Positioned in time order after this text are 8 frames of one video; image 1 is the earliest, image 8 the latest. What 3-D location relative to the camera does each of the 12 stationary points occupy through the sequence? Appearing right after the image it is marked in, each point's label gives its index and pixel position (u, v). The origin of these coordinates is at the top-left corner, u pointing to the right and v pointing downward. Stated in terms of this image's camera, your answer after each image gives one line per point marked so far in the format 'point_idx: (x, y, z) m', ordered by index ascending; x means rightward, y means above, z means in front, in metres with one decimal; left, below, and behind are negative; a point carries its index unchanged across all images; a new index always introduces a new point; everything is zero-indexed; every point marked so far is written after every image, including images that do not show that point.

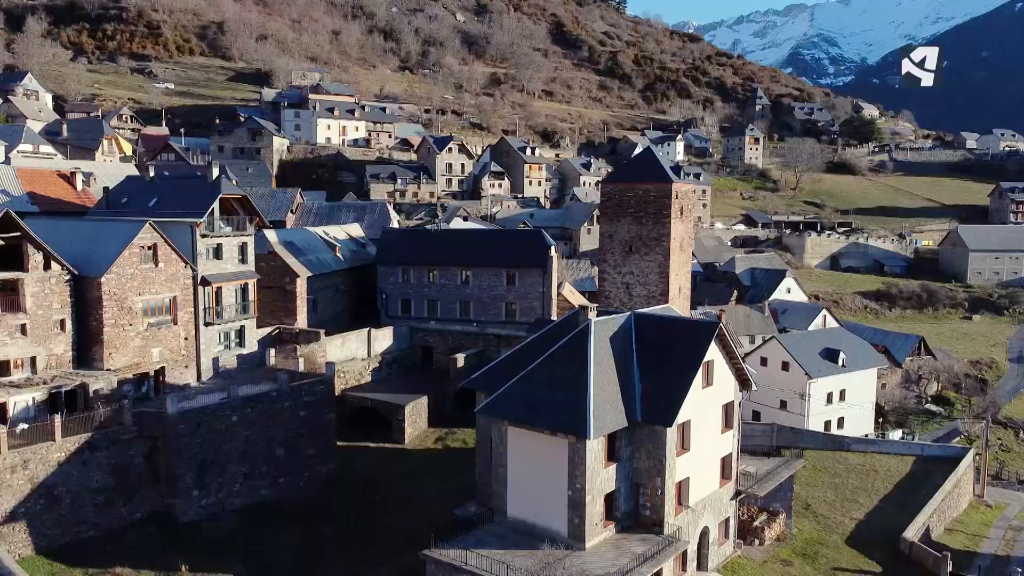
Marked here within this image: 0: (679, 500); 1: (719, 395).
0: (+3.0, -3.9, +15.0) m
1: (+4.0, -2.0, +15.8) m
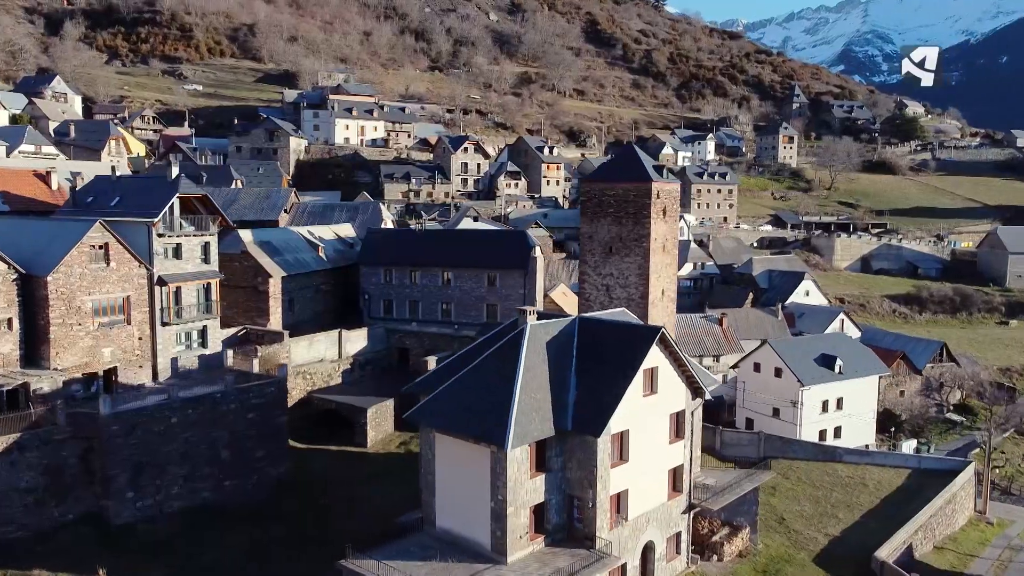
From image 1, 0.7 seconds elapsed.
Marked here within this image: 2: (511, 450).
0: (+1.8, -3.9, +14.3) m
1: (+2.8, -2.1, +15.1) m
2: (0.0, -2.5, +12.9) m
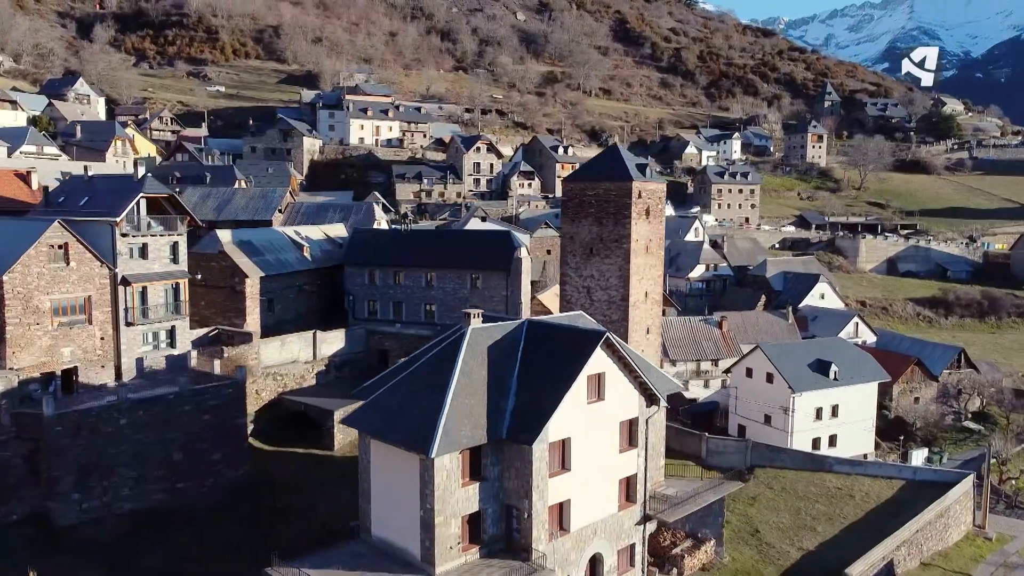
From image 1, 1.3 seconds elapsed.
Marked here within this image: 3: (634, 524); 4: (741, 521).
0: (+0.7, -4.0, +13.8) m
1: (+1.8, -2.2, +14.6) m
2: (-1.1, -2.6, +12.5) m
3: (+2.3, -4.4, +15.4) m
4: (+5.4, -5.5, +19.2) m
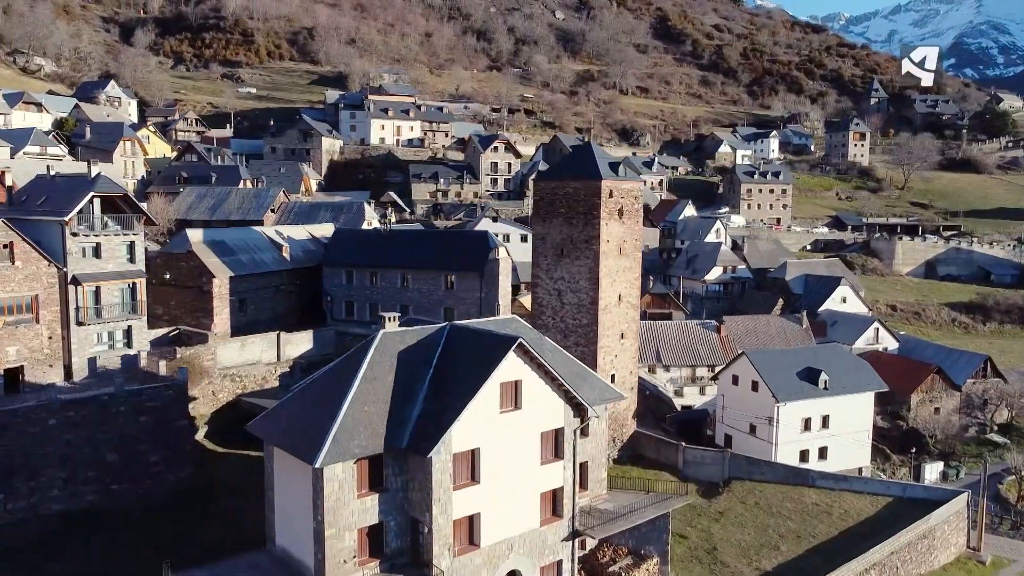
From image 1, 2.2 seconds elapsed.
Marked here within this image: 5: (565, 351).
0: (-0.8, -4.0, +13.2) m
1: (+0.3, -2.2, +13.9) m
2: (-2.7, -2.6, +12.0) m
3: (+0.9, -4.5, +14.7) m
4: (+4.2, -5.5, +18.3) m
5: (+1.0, -1.3, +16.0) m
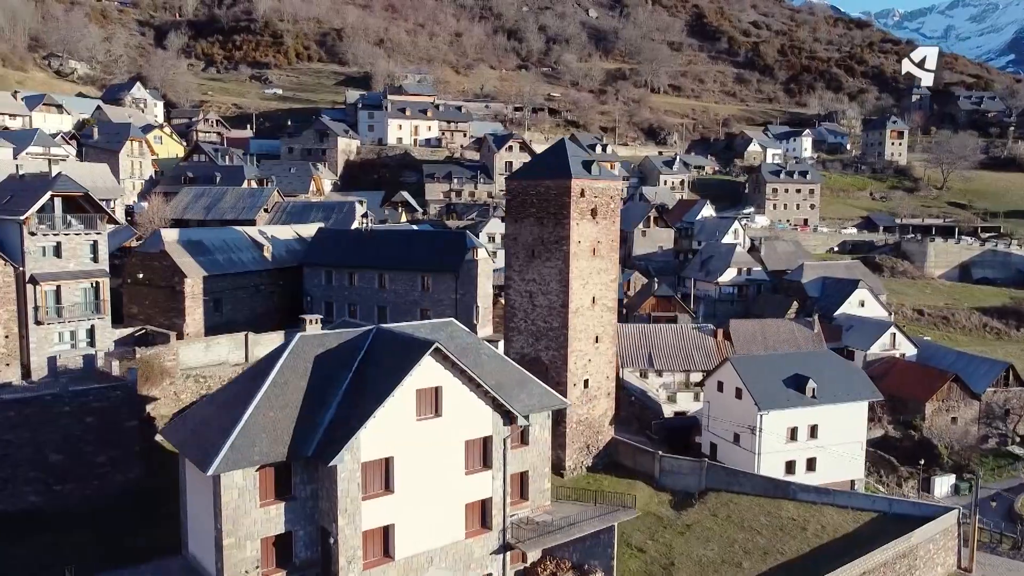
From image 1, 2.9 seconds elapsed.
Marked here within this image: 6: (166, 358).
0: (-2.1, -4.1, +12.7) m
1: (-0.9, -2.3, +13.3) m
2: (-4.1, -2.6, +11.6) m
3: (-0.4, -4.5, +14.1) m
4: (+3.2, -5.6, +17.5) m
5: (-0.1, -1.3, +15.4) m
6: (-8.5, -1.7, +20.1) m
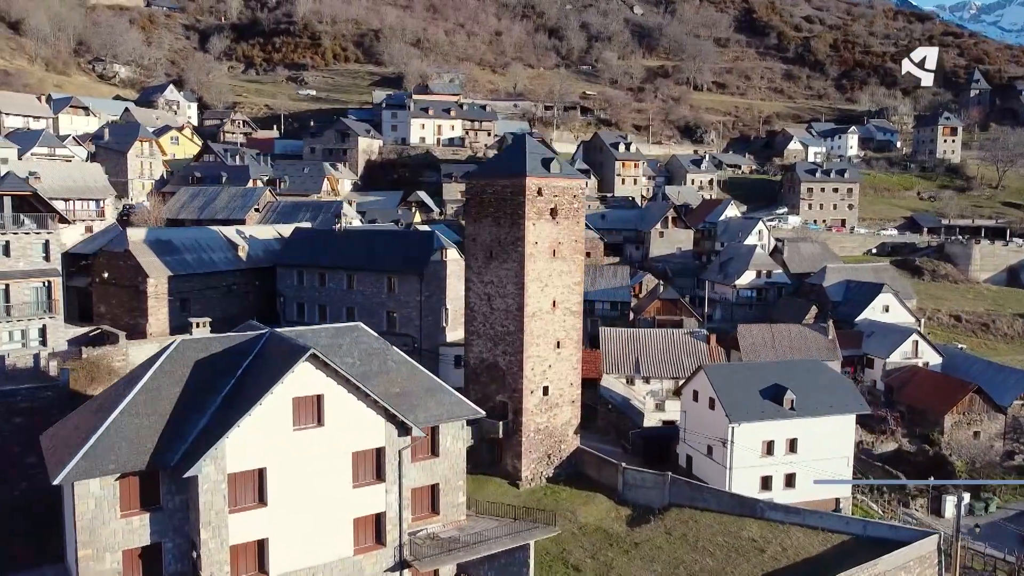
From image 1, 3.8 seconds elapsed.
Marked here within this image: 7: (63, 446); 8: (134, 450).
0: (-3.9, -4.1, +12.1) m
1: (-2.7, -2.3, +12.7) m
2: (-5.9, -2.7, +11.2) m
3: (-2.1, -4.6, +13.4) m
4: (+1.7, -5.7, +16.5) m
5: (-1.7, -1.4, +14.7) m
6: (-9.7, -1.7, +19.9) m
7: (-6.5, -2.3, +12.0) m
8: (-5.3, -2.3, +11.6) m
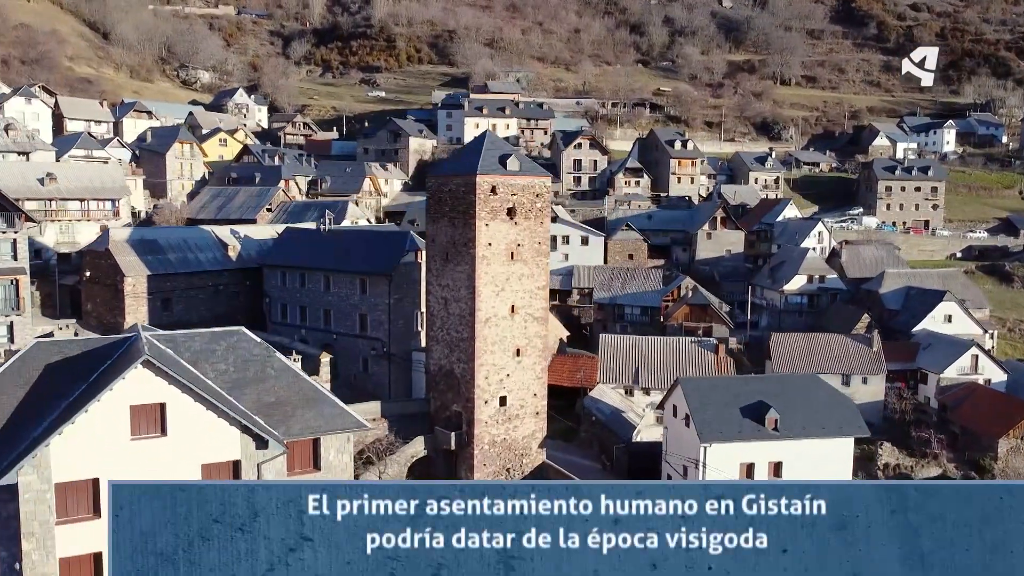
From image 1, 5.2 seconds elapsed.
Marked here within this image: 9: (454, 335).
0: (-6.1, -4.1, +11.6) m
1: (-4.8, -2.4, +12.0) m
2: (-8.2, -2.7, +11.0) m
3: (-4.1, -4.7, +12.6) m
4: (0.0, -5.8, +15.3) m
5: (-3.6, -1.4, +13.9) m
6: (-10.8, -1.7, +20.1) m
7: (-8.7, -2.3, +11.9) m
8: (-7.6, -2.3, +11.3) m
9: (-1.4, -1.1, +19.7) m
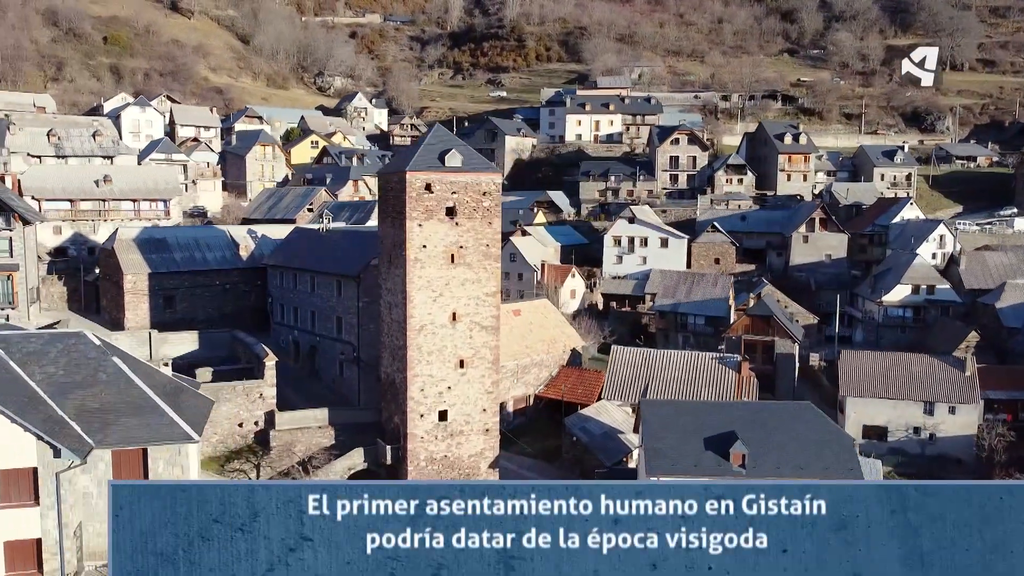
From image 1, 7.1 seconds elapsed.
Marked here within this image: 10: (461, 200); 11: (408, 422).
0: (-9.0, -4.1, +11.6) m
1: (-7.7, -2.4, +11.7) m
2: (-11.2, -2.6, +11.5) m
3: (-6.9, -4.7, +12.2) m
4: (-2.3, -5.9, +13.9) m
5: (-6.0, -1.5, +13.3) m
6: (-11.7, -1.6, +20.9) m
7: (-11.5, -2.2, +12.5) m
8: (-10.5, -2.3, +11.7) m
9: (-2.7, -1.2, +18.5) m
10: (-1.1, +1.9, +17.9) m
11: (-2.3, -3.0, +18.1) m
